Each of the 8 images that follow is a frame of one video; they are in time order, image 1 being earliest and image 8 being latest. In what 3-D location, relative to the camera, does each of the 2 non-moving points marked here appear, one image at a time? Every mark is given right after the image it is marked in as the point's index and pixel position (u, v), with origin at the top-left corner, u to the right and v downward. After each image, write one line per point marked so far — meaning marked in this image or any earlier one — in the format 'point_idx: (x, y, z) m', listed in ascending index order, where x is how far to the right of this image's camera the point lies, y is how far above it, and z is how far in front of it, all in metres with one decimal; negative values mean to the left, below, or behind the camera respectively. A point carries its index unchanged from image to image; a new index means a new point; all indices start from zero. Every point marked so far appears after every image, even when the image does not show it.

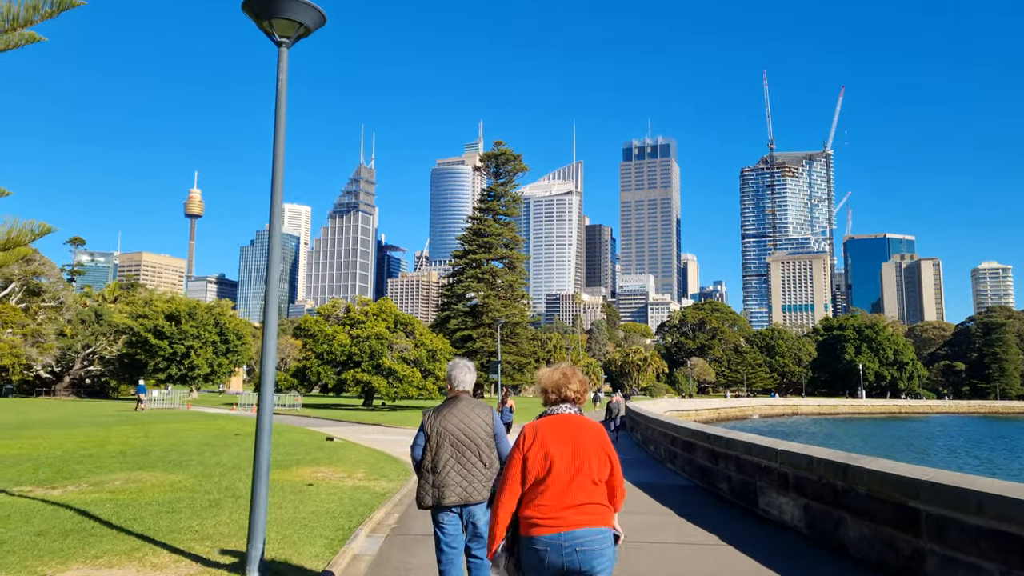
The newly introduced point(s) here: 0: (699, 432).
0: (+2.9, -2.2, +10.9) m
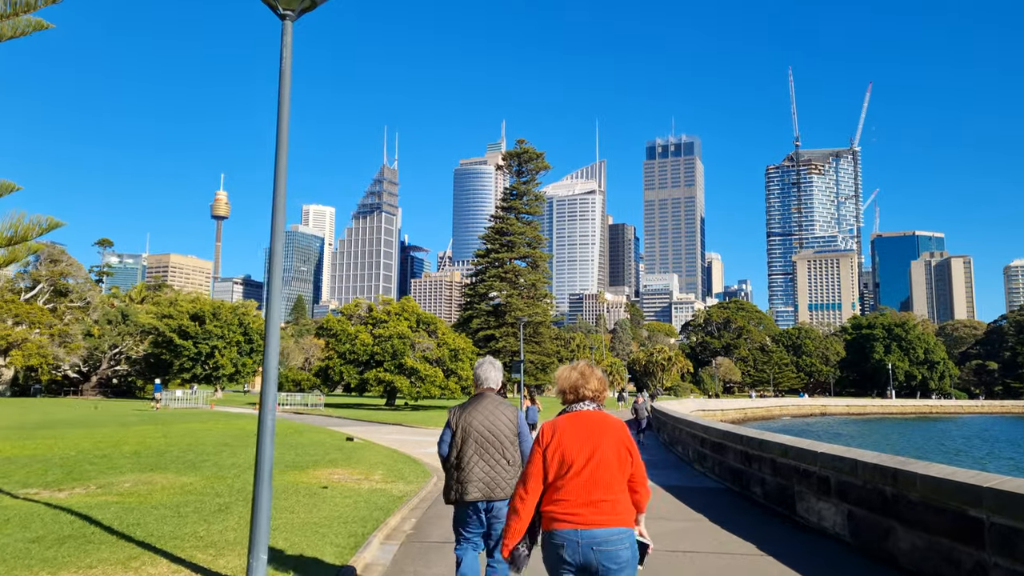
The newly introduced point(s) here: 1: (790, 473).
0: (+3.2, -2.2, +10.4) m
1: (+3.0, -2.0, +7.7) m
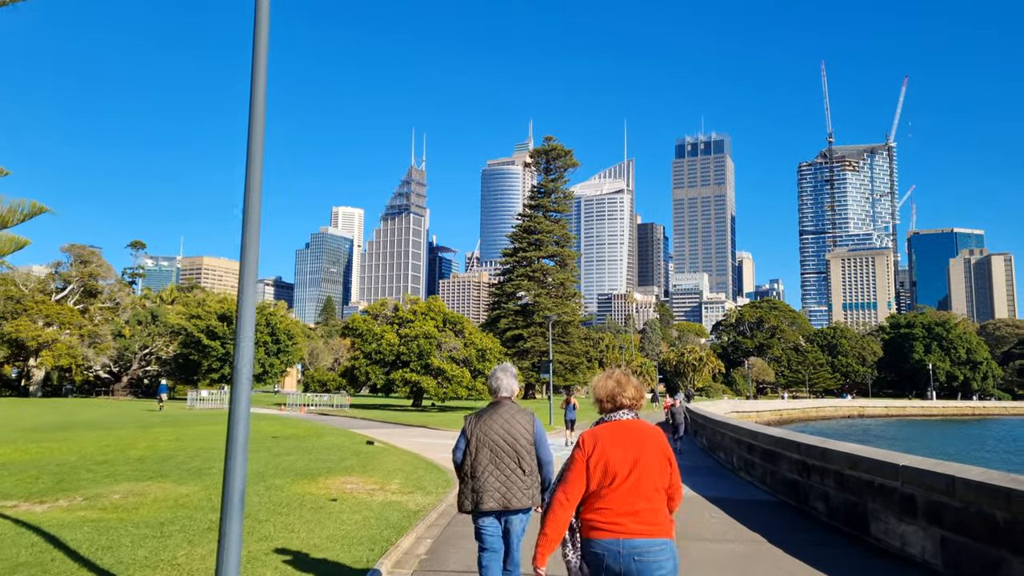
0: (+3.6, -2.0, +9.4) m
1: (+3.3, -1.9, +6.7) m
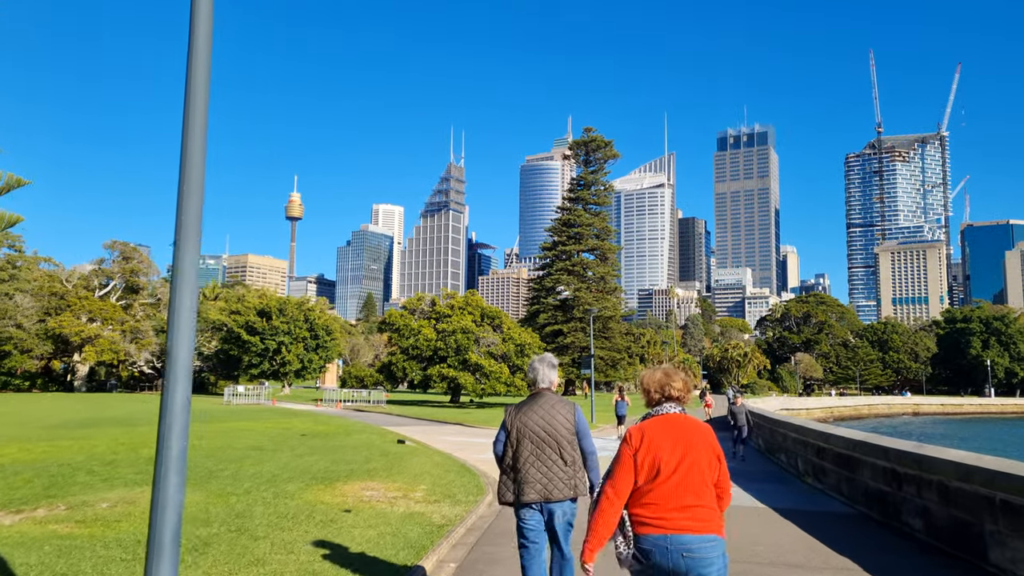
0: (+4.1, -1.8, +8.2) m
1: (+3.6, -1.7, +5.5) m
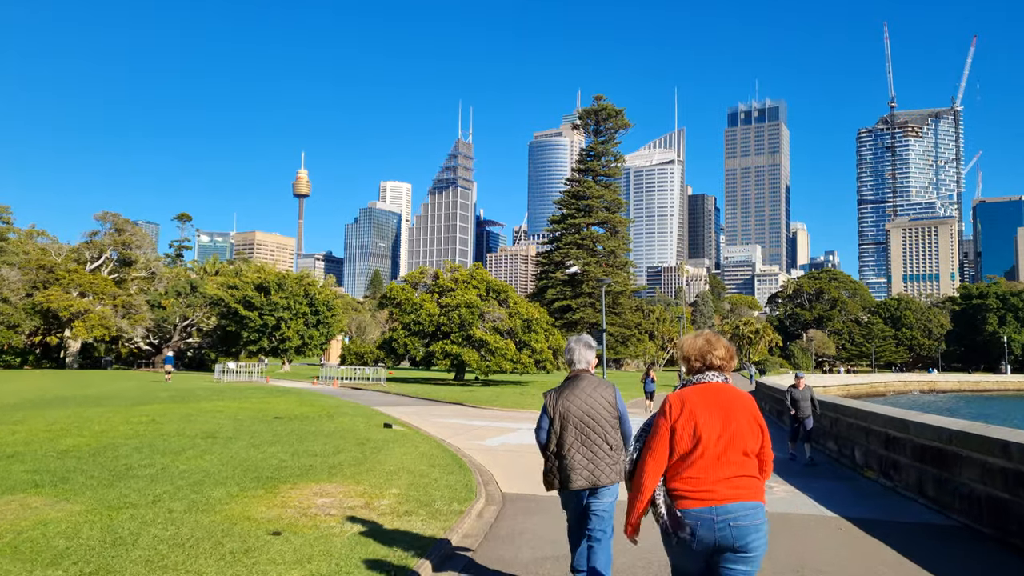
0: (+4.1, -1.3, +6.3) m
1: (+3.6, -1.3, +3.6) m
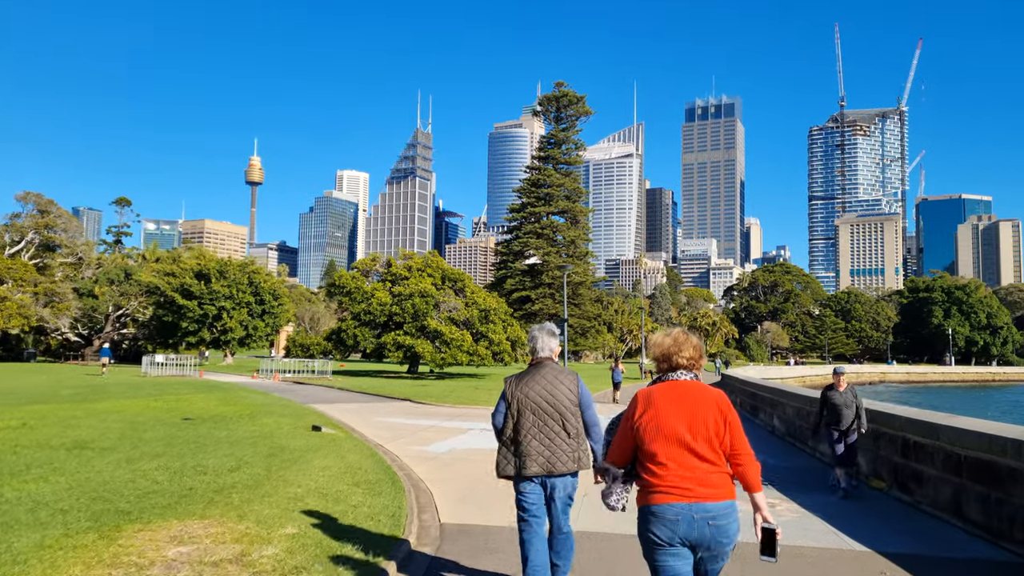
0: (+3.7, -1.1, +5.0) m
1: (+3.3, -1.1, +2.2) m
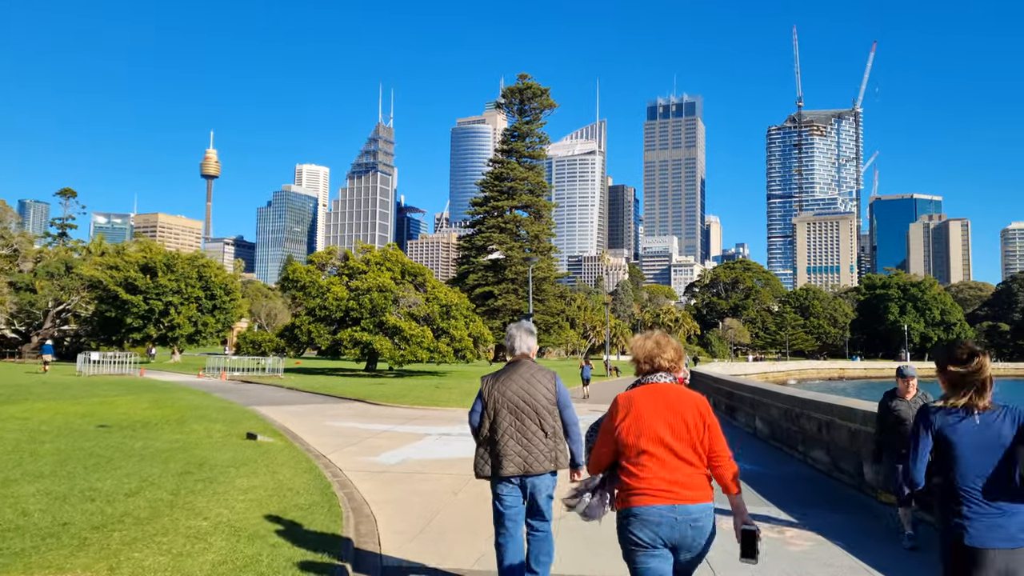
0: (+3.4, -1.0, +4.1) m
1: (+3.2, -1.0, +1.3) m
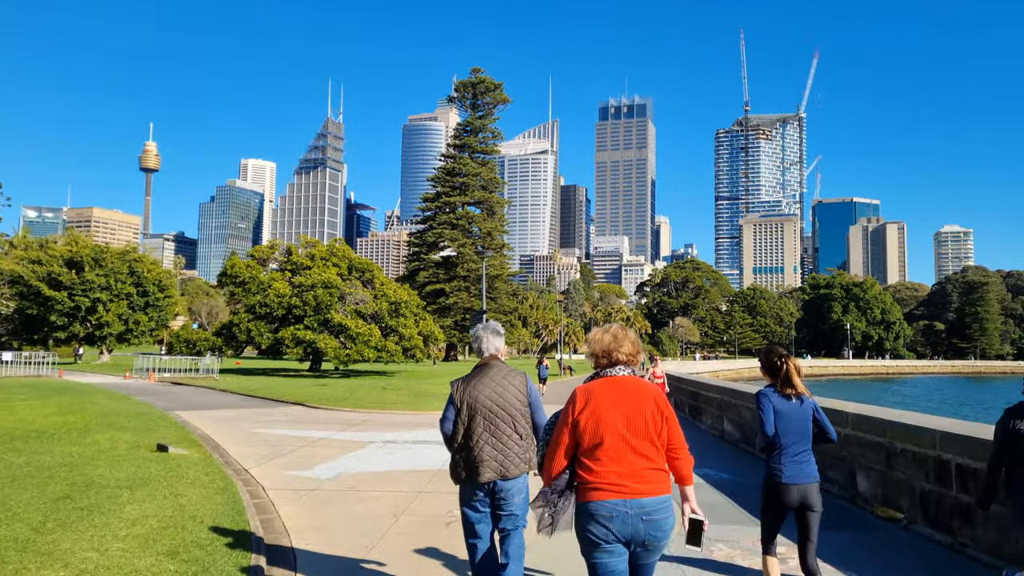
0: (+3.2, -0.9, +3.3) m
1: (+3.2, -0.9, +0.6) m
